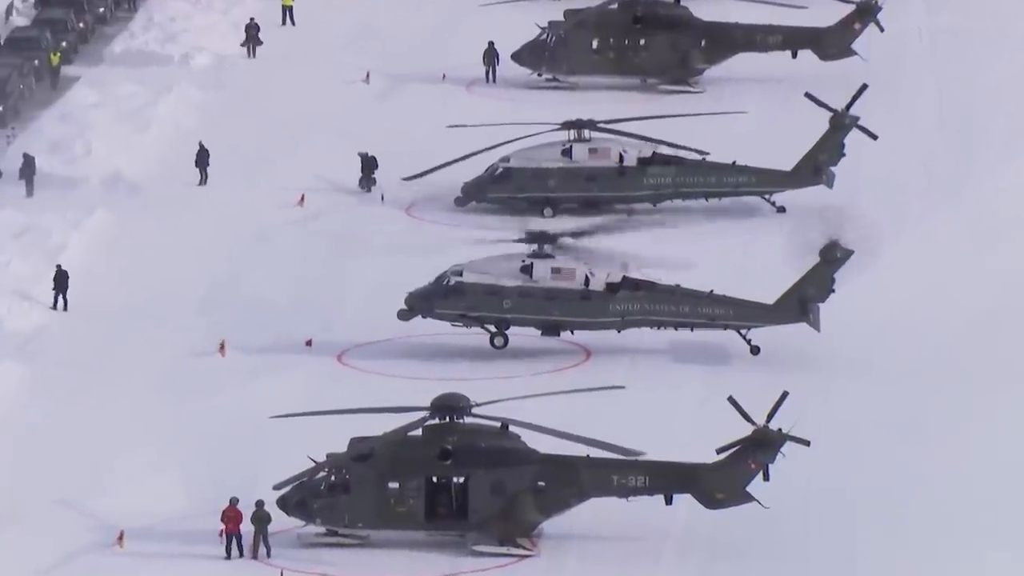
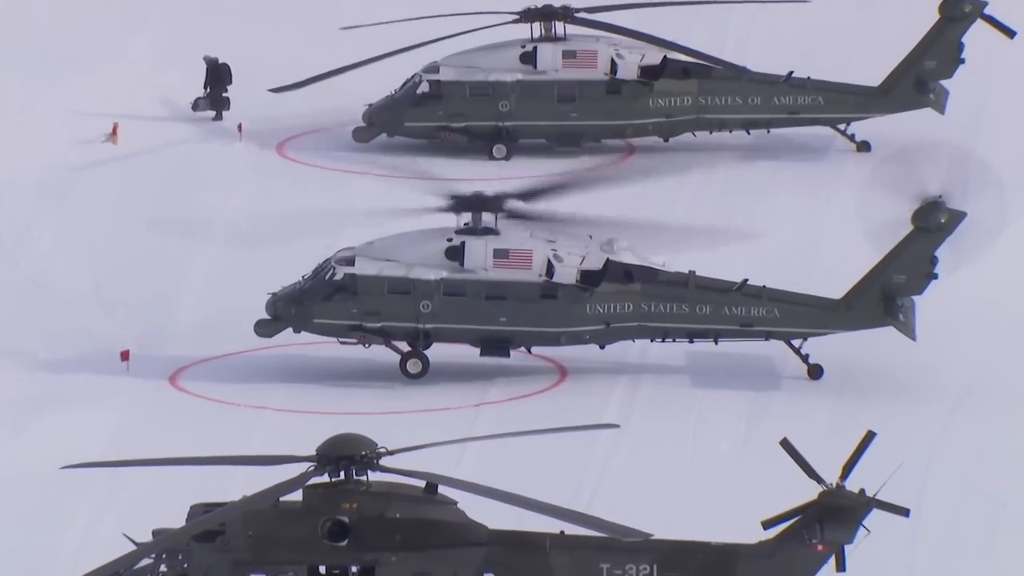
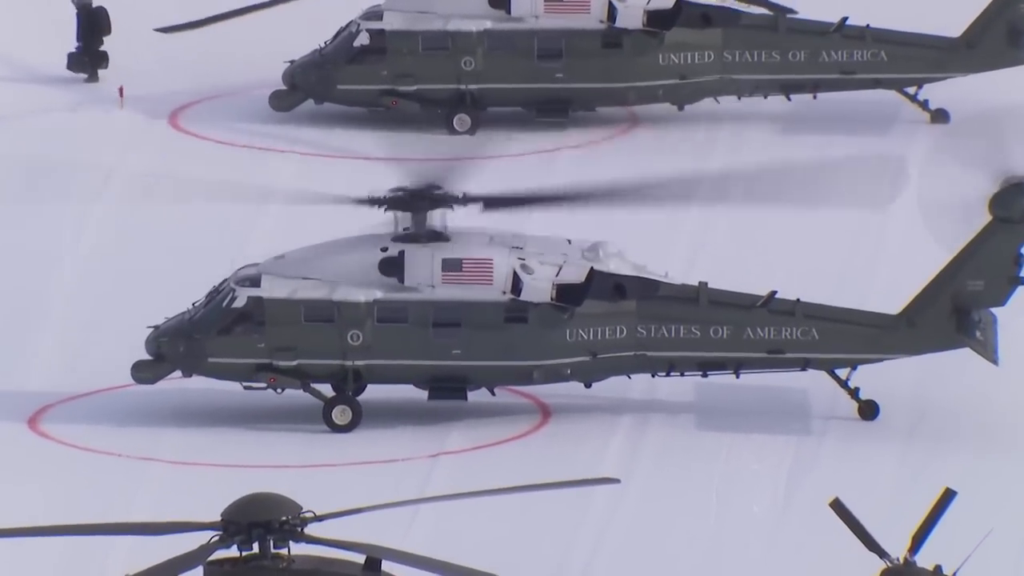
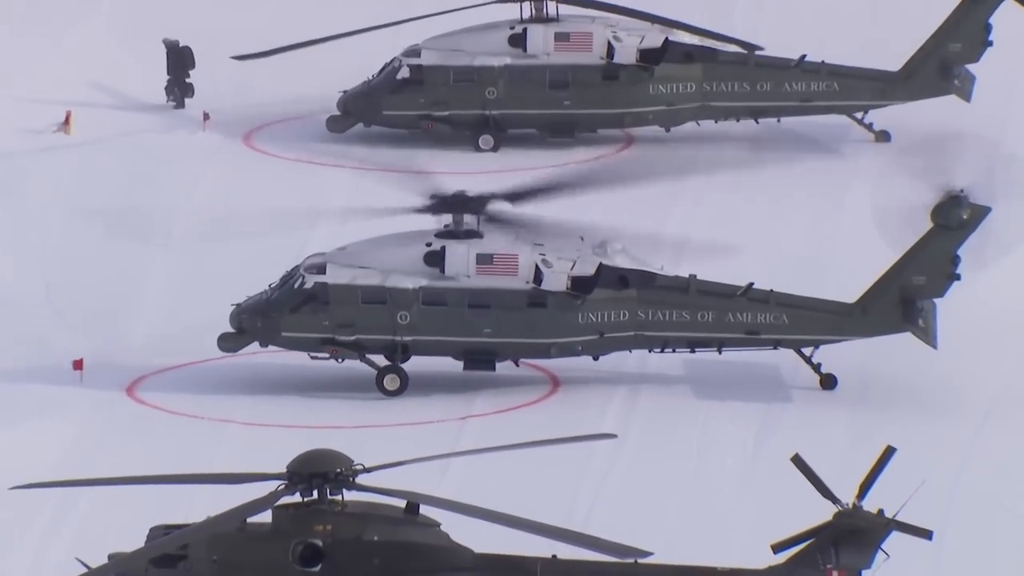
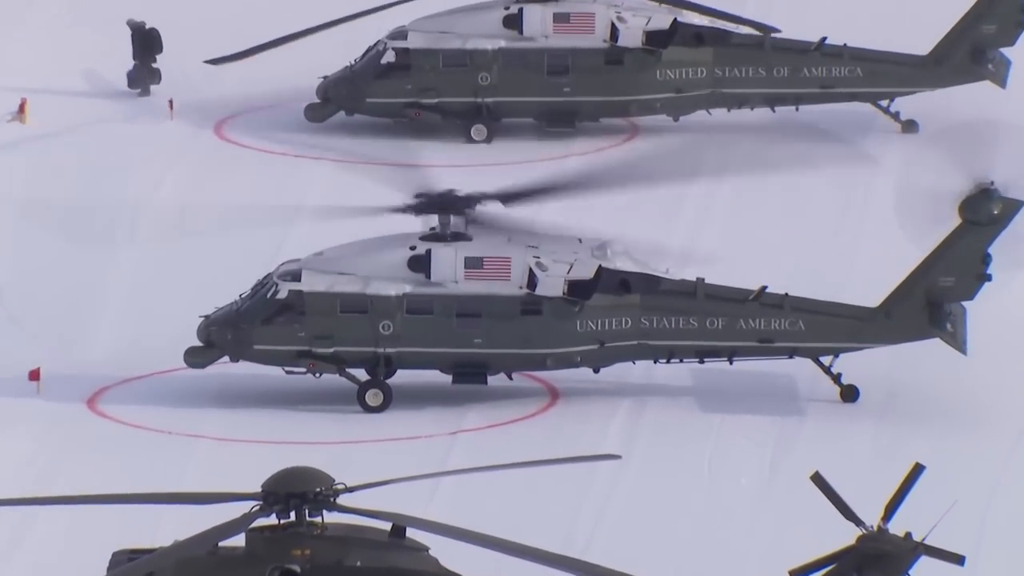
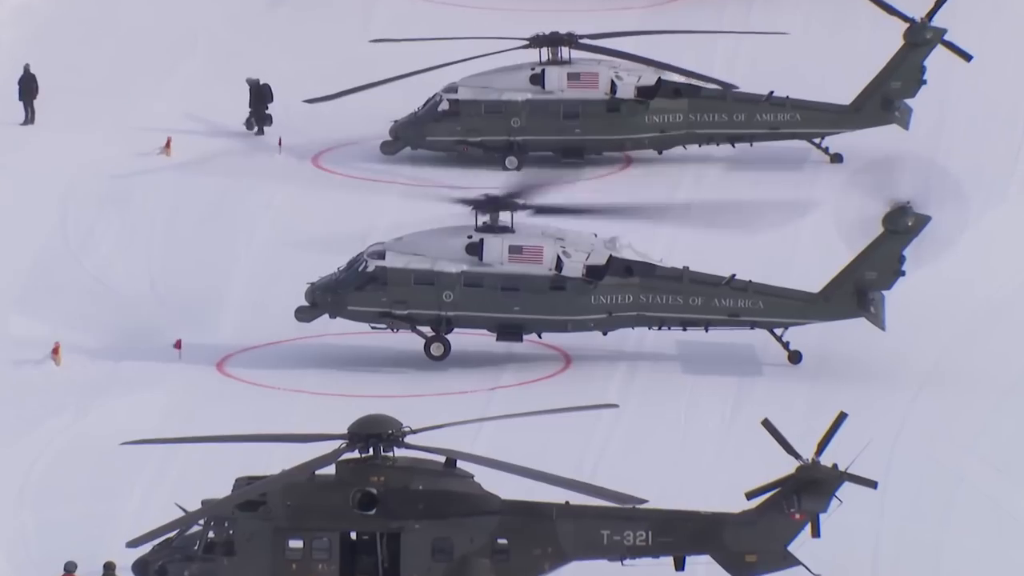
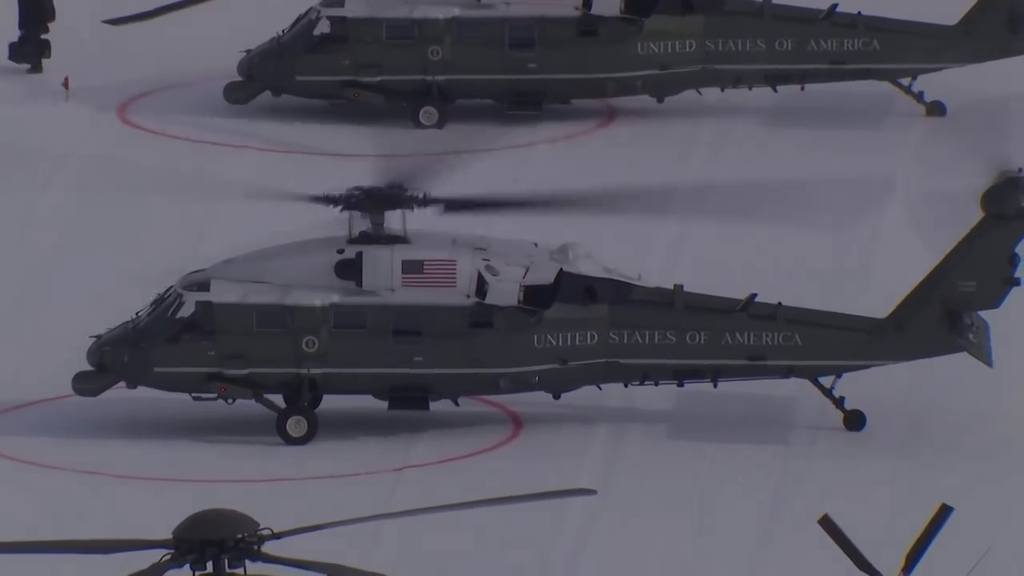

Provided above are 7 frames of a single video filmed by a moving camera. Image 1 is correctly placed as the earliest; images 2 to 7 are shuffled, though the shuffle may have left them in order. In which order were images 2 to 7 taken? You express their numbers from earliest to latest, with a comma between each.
6, 2, 4, 5, 3, 7
